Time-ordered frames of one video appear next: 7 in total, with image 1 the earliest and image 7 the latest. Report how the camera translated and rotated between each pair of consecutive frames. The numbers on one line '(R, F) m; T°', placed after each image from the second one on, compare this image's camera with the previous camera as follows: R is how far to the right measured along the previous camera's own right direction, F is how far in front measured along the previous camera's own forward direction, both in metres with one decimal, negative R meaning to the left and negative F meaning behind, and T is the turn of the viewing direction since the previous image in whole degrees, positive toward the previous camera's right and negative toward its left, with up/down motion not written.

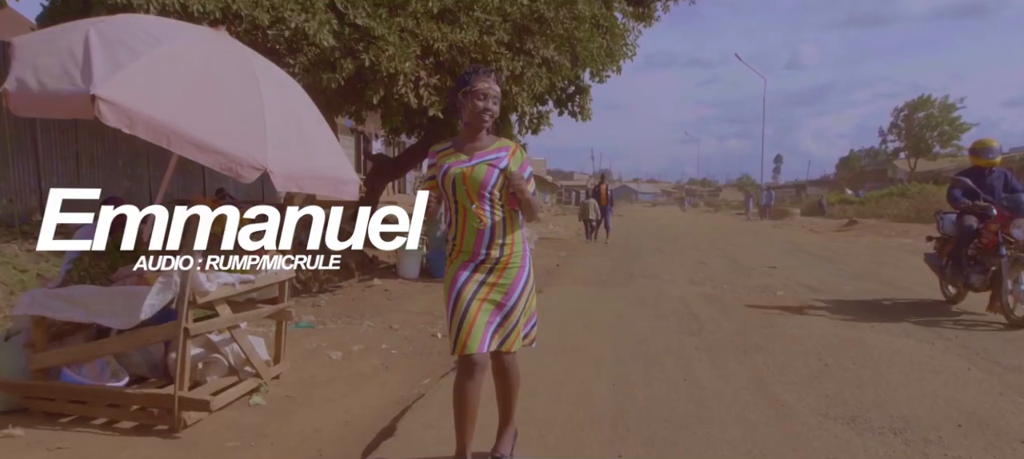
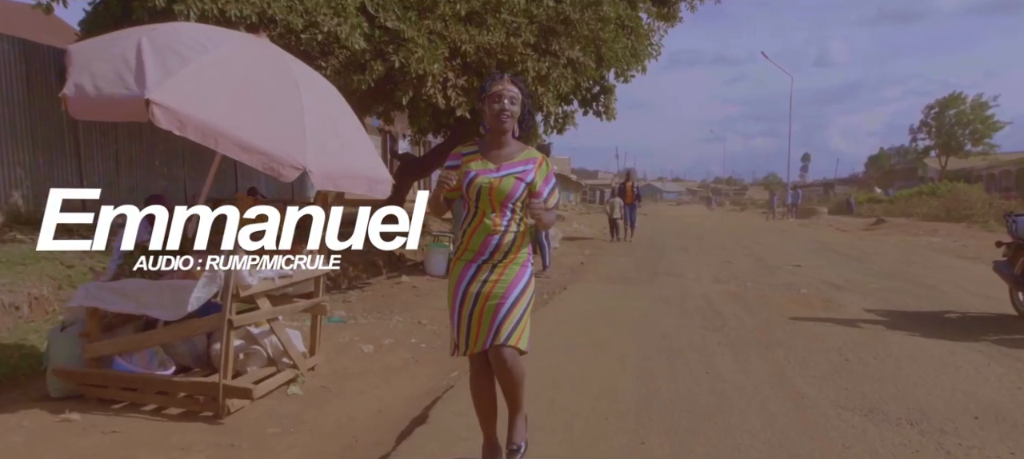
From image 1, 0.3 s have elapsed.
(0.0, -0.1) m; -2°
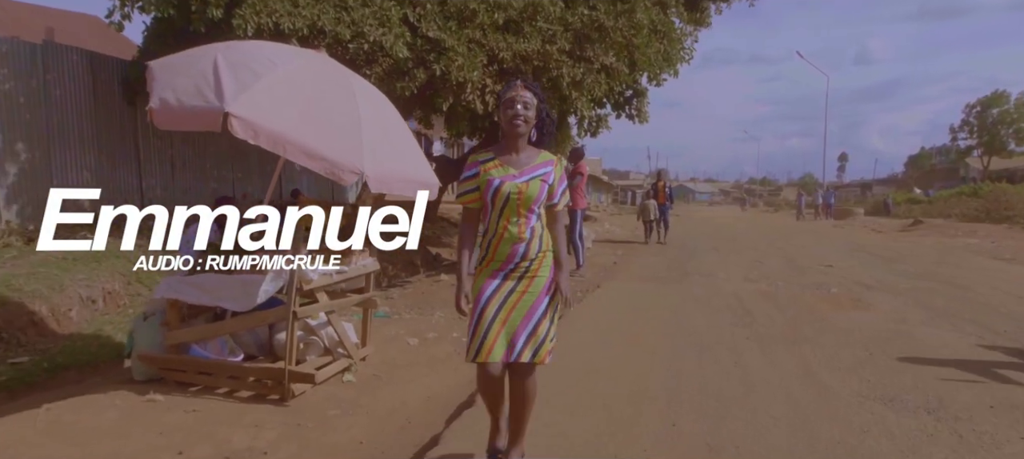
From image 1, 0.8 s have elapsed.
(-0.1, -0.3) m; -3°
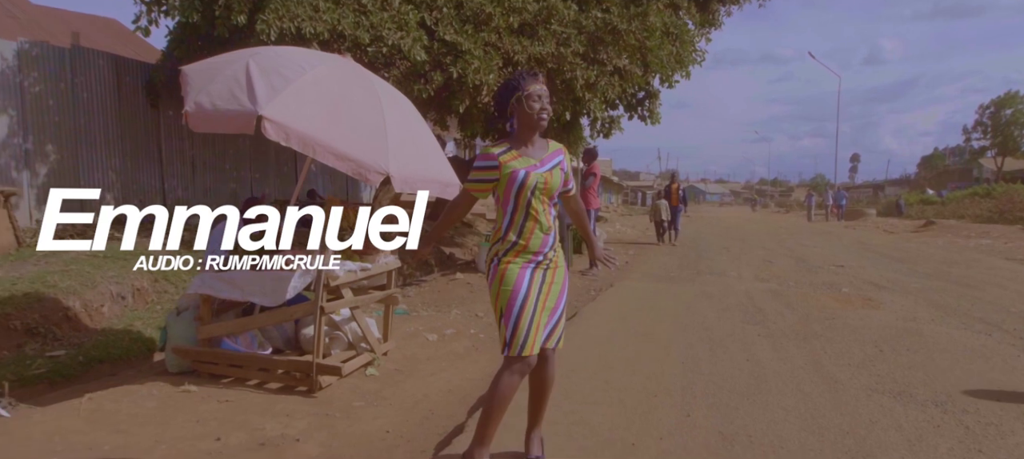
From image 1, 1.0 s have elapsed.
(-0.1, -0.2) m; -1°
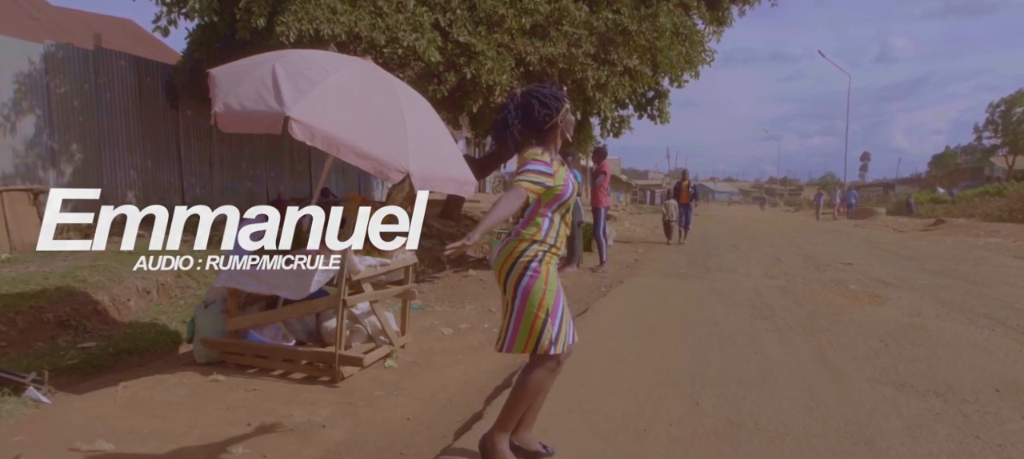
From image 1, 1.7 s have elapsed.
(0.0, -0.2) m; -1°
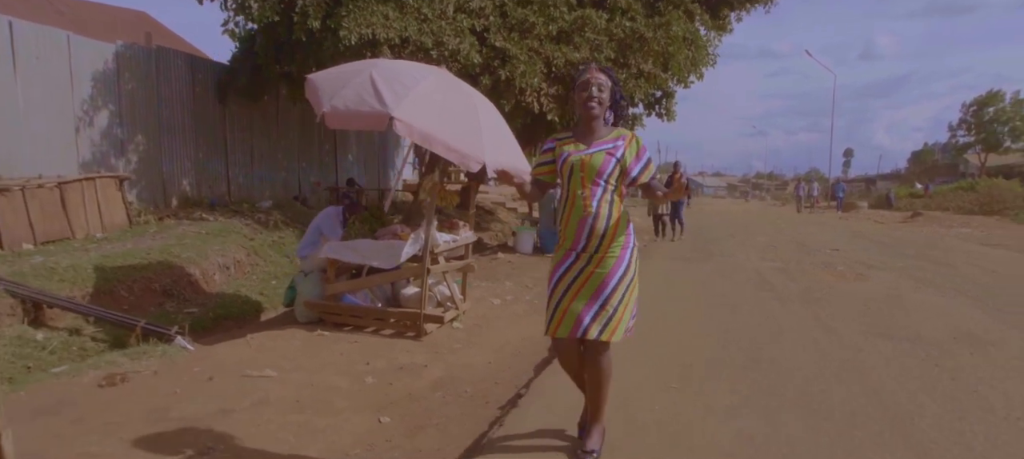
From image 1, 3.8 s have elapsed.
(-0.6, -1.0) m; +1°
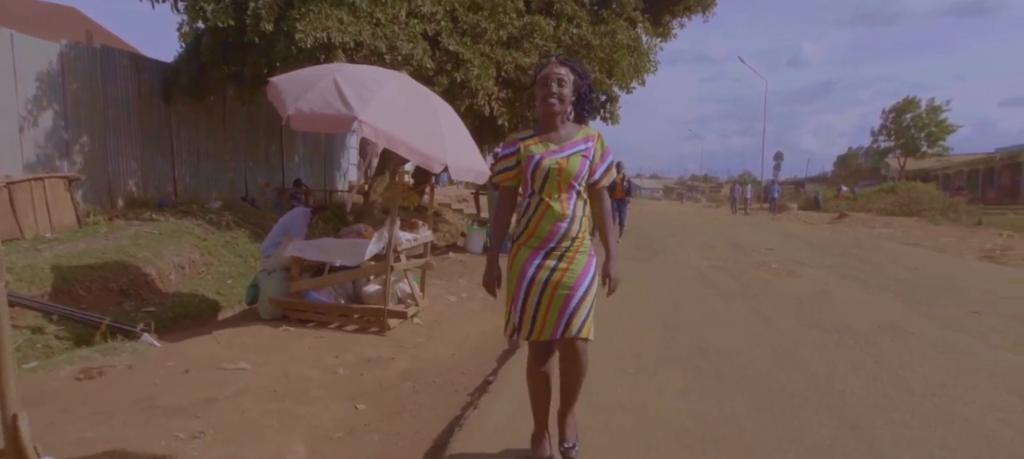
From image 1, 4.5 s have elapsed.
(-0.1, -0.3) m; +5°
